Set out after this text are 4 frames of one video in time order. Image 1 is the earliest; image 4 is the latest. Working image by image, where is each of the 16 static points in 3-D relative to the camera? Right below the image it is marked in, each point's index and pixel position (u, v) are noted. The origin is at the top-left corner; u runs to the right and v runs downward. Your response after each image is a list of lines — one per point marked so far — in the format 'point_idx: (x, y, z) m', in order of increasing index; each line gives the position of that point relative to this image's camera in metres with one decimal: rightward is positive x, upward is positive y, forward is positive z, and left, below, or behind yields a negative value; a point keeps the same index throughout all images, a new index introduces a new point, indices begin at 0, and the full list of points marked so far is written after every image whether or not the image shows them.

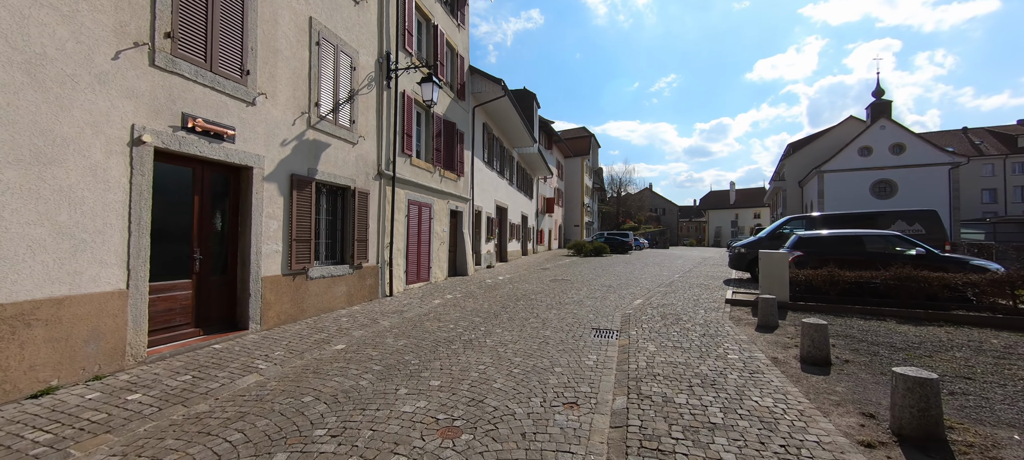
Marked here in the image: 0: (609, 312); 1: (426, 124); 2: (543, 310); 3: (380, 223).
0: (+1.9, -1.6, +7.6) m
1: (-2.4, +3.0, +11.1) m
2: (+0.6, -1.6, +7.6) m
3: (-2.9, +0.2, +8.8) m
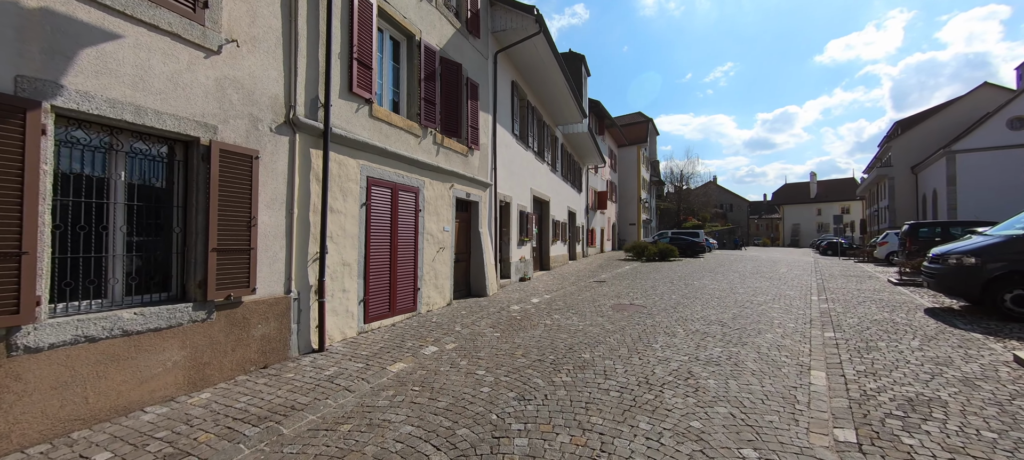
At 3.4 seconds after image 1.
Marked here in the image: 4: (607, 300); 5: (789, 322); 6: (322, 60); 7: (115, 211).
0: (+2.1, -1.5, +2.9) m
1: (-1.8, +3.0, +6.9) m
2: (+0.8, -1.5, +3.1) m
3: (-2.6, +0.2, +4.7) m
4: (+2.1, -1.6, +8.7) m
5: (+4.6, -1.5, +6.6) m
6: (-2.4, +2.2, +5.1) m
7: (-3.3, +0.2, +3.3) m
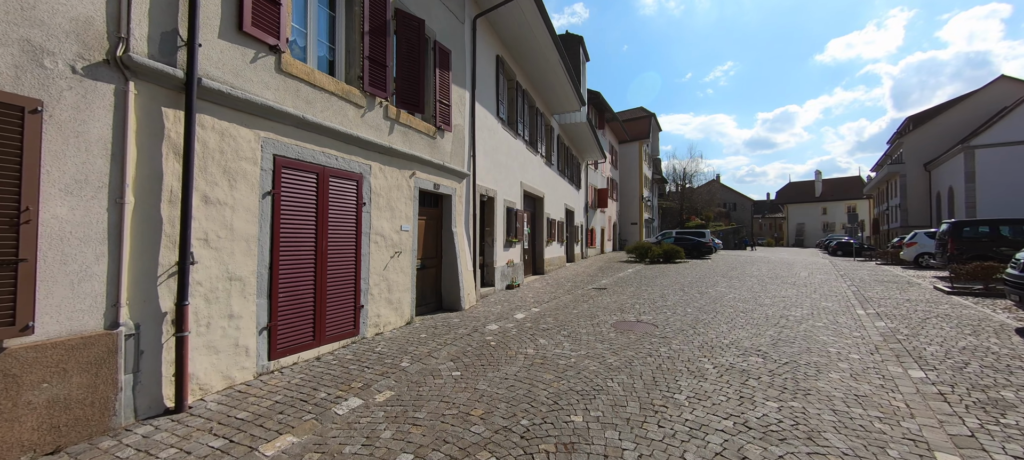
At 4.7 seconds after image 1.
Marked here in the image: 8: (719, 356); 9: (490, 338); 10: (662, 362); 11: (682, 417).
0: (+1.7, -1.5, +1.3) m
1: (-2.2, +3.0, +5.2) m
2: (+0.4, -1.5, +1.5) m
3: (-3.0, +0.2, +3.0) m
4: (+1.7, -1.5, +7.0) m
5: (+4.3, -1.5, +4.9) m
6: (-2.8, +2.2, +3.4) m
7: (-3.7, +0.2, +1.7) m
8: (+2.5, -1.5, +4.7) m
9: (-0.3, -1.6, +5.7) m
10: (+1.7, -1.5, +4.5) m
11: (+1.4, -1.5, +3.2) m
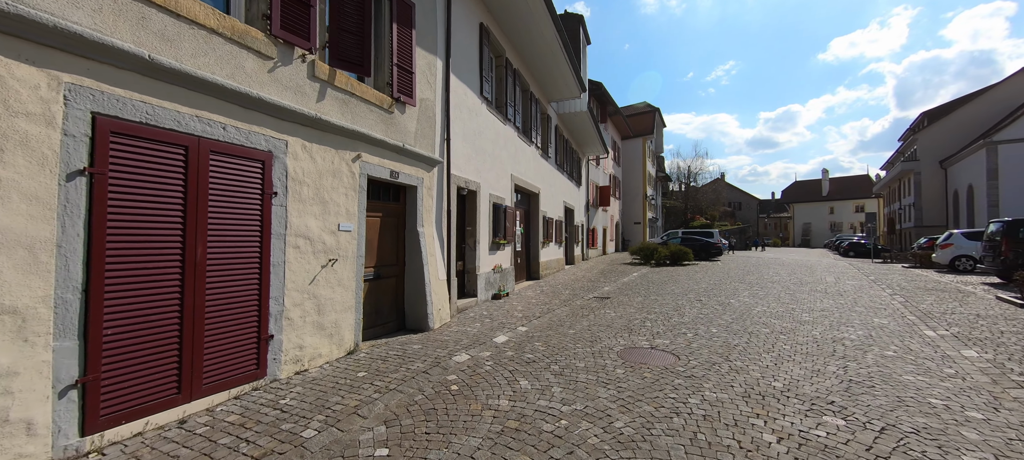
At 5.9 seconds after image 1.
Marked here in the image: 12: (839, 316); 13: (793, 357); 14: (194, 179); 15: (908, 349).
0: (+1.4, -1.5, -0.2) m
1: (-2.5, +3.0, +3.8) m
2: (+0.1, -1.5, 0.0) m
3: (-3.3, +0.2, +1.6) m
4: (+1.4, -1.5, +5.5) m
5: (+4.0, -1.5, +3.4) m
6: (-3.1, +2.2, +1.9) m
7: (-4.0, +0.2, +0.2) m
8: (+2.2, -1.5, +3.2) m
9: (-0.6, -1.6, +4.3) m
10: (+1.4, -1.5, +3.0) m
11: (+1.1, -1.5, +1.7) m
12: (+5.9, -1.5, +7.1) m
13: (+3.4, -1.5, +4.7) m
14: (-2.6, +0.4, +3.2) m
15: (+5.2, -1.5, +5.2) m
